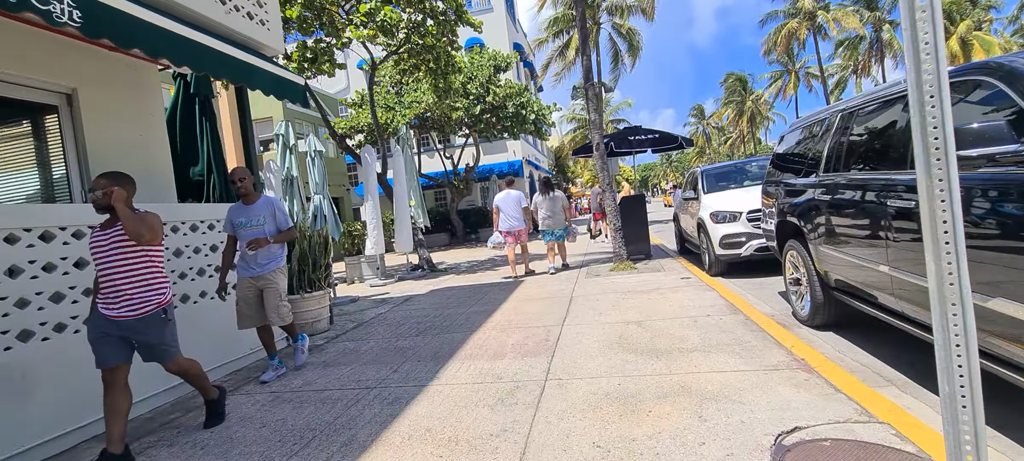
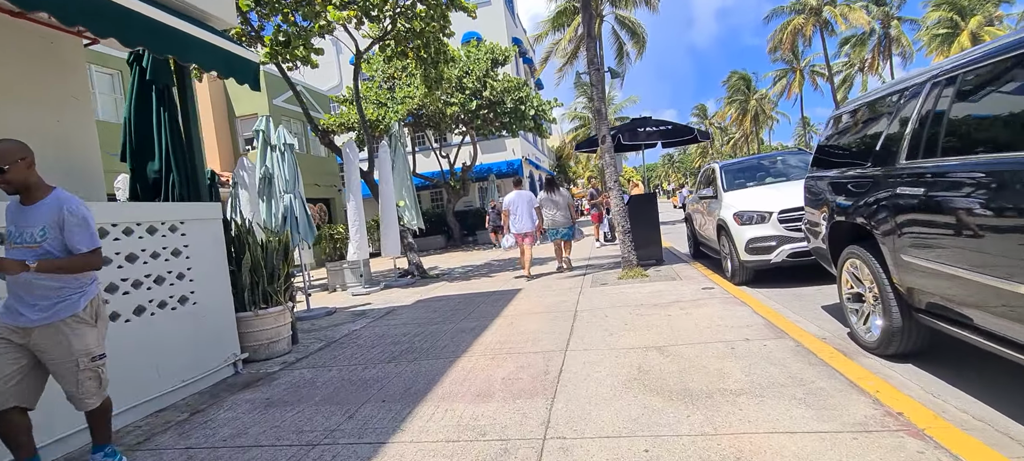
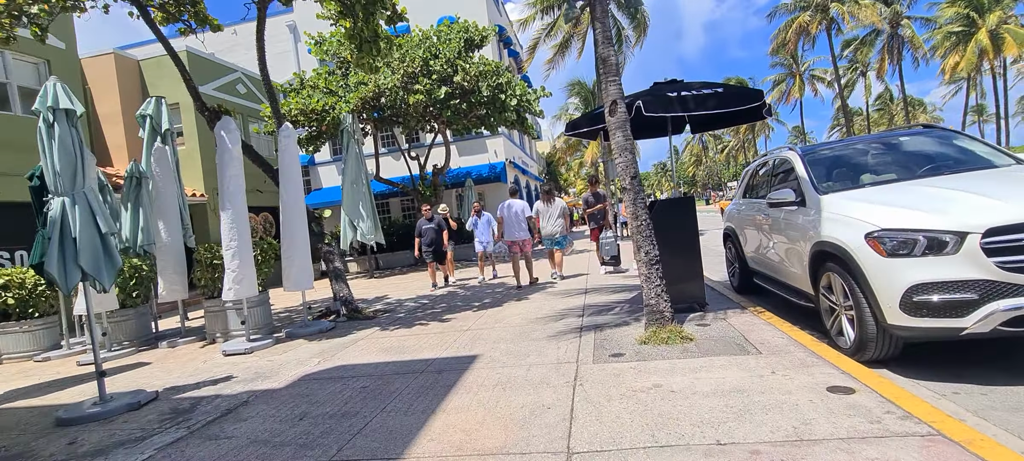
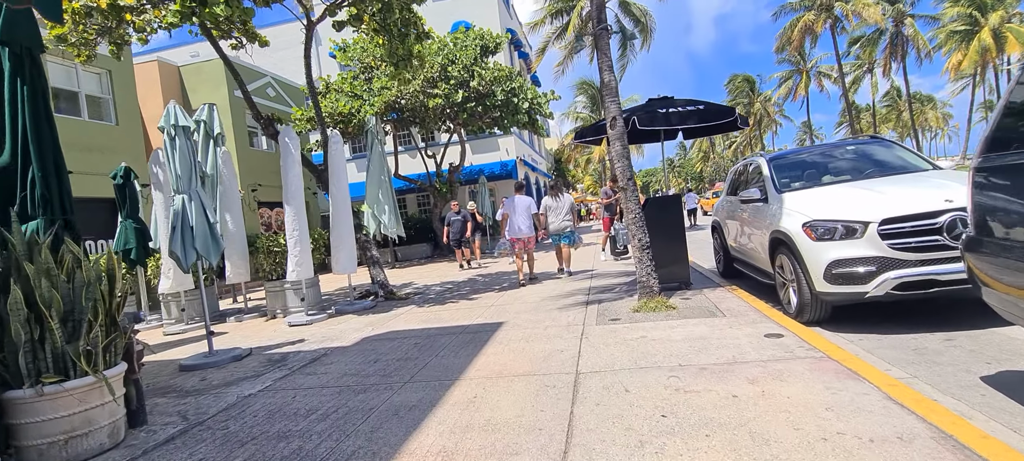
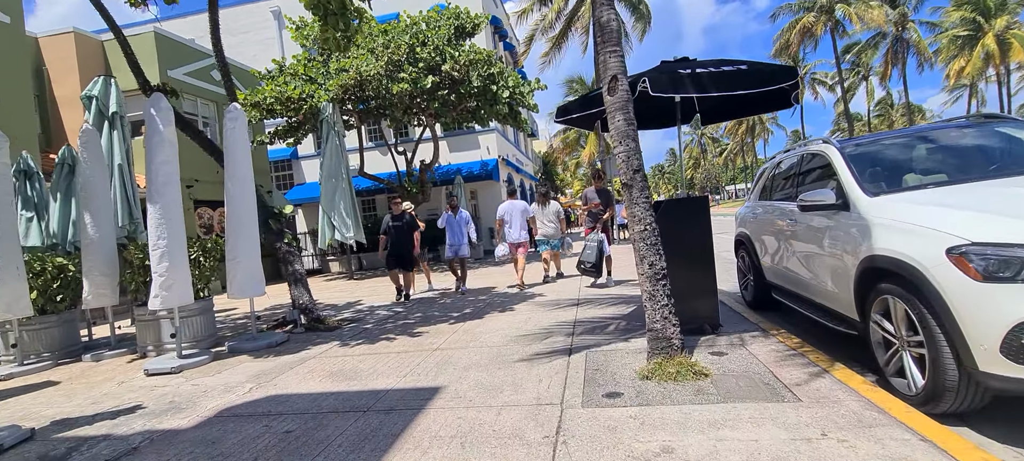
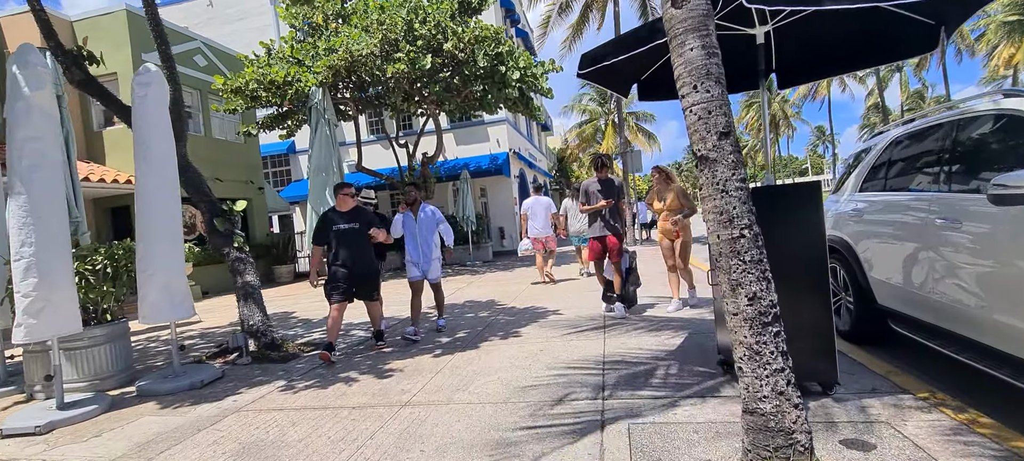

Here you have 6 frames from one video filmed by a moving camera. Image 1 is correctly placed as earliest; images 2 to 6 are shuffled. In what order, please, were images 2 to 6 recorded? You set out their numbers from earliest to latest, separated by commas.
2, 4, 3, 5, 6
